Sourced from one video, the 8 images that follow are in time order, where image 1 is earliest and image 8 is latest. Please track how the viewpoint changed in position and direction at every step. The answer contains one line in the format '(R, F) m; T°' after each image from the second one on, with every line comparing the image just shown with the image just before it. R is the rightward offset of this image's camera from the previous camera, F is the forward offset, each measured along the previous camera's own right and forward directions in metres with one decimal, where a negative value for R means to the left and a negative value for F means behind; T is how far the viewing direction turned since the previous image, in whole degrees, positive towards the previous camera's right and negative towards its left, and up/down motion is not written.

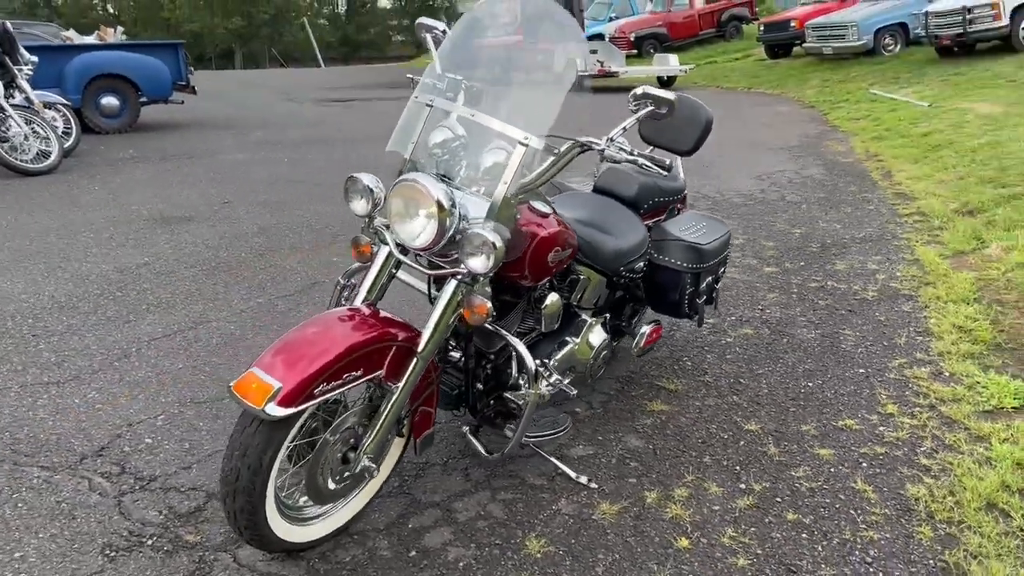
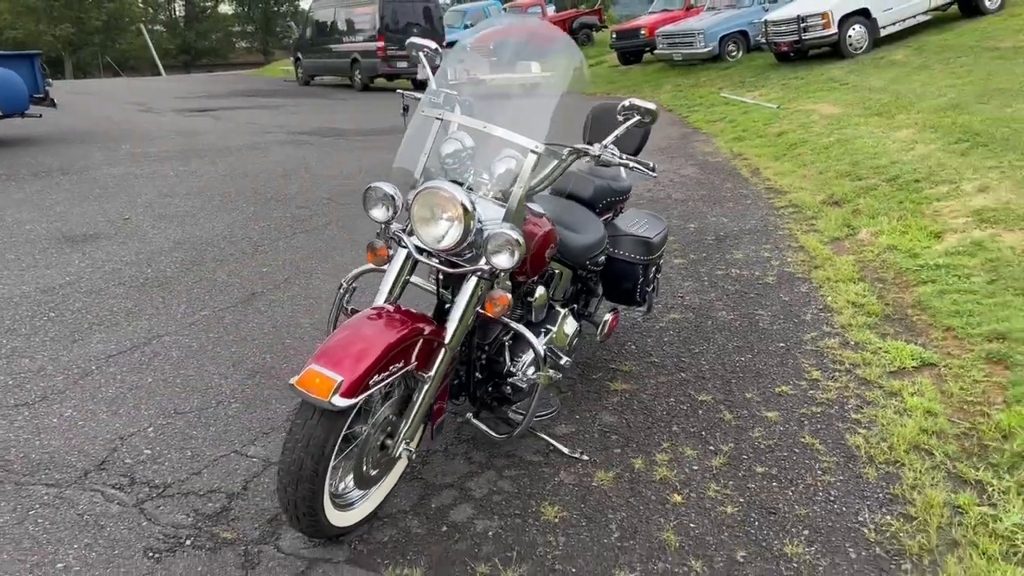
(-0.5, -0.2) m; +9°
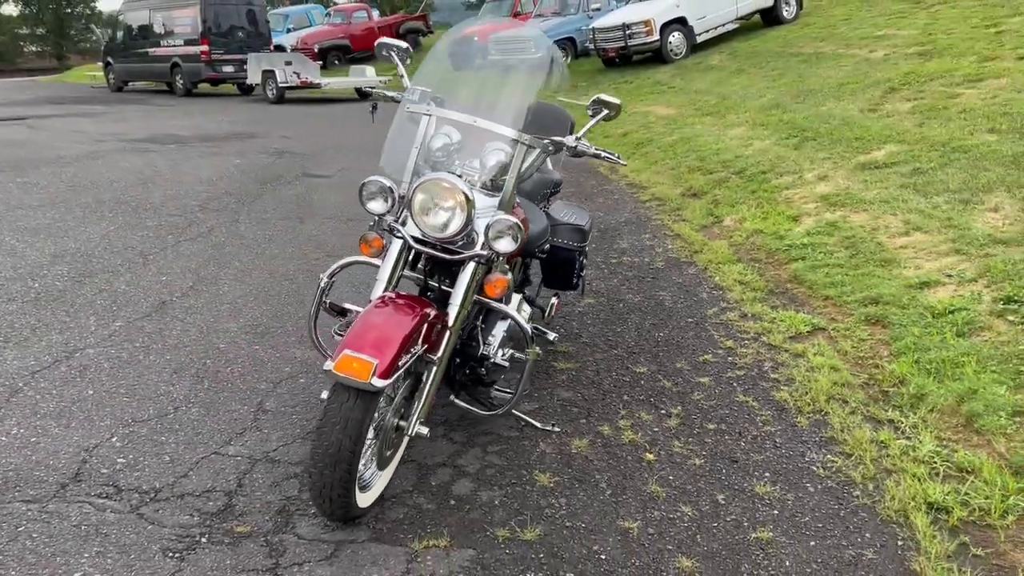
(-0.6, -0.1) m; +11°
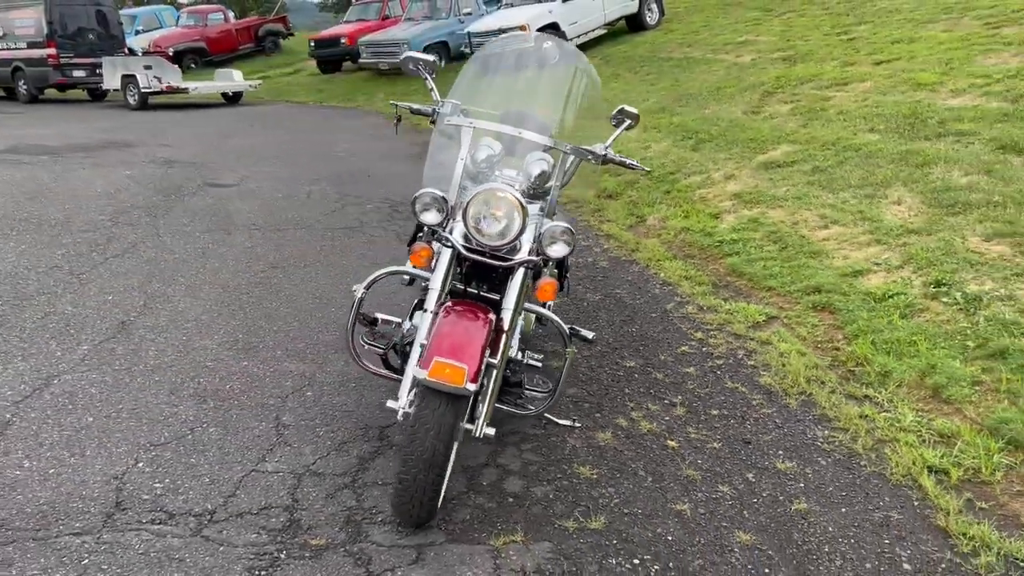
(-0.6, -0.1) m; +9°
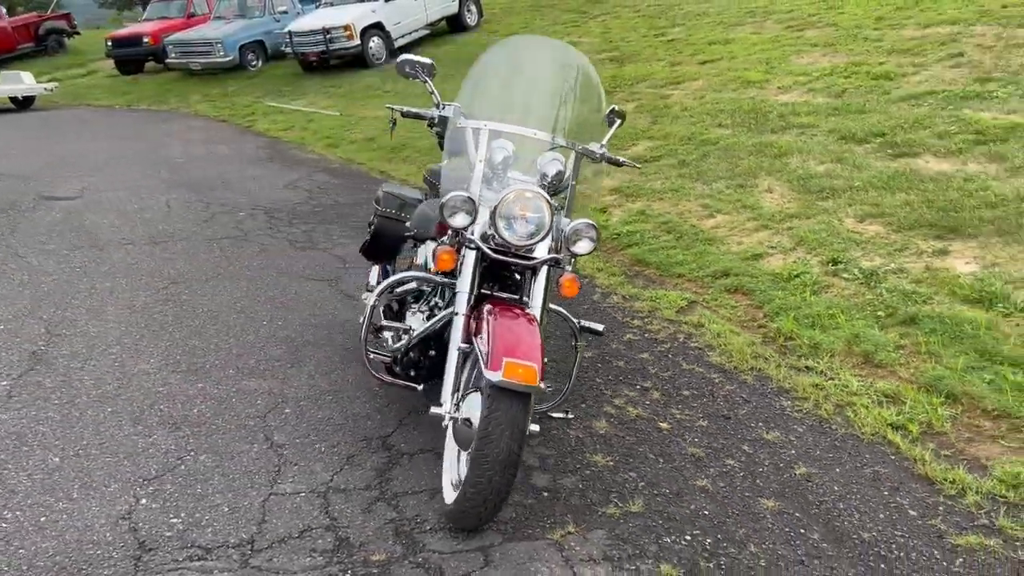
(-0.7, 0.0) m; +13°
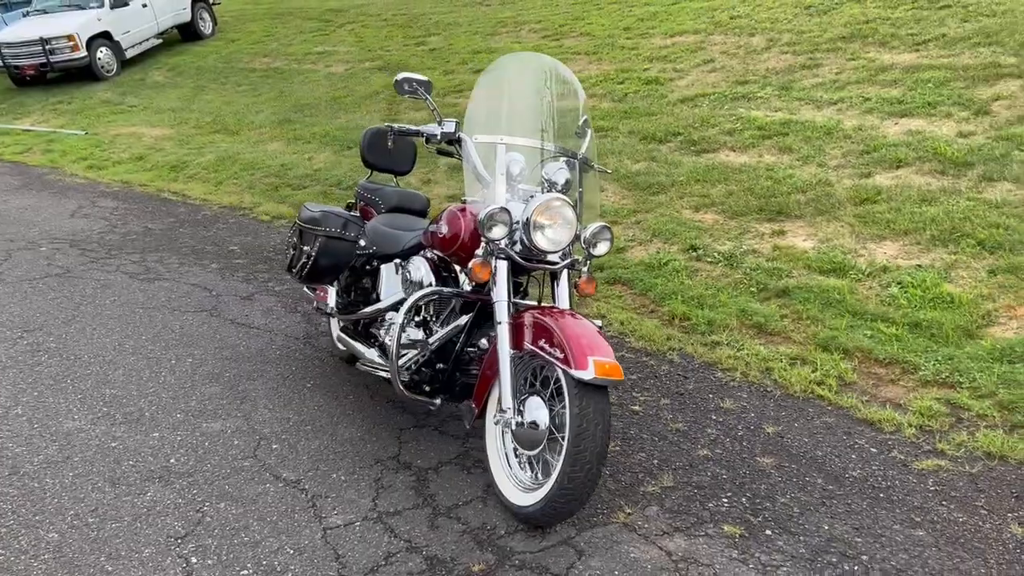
(-1.1, 0.0) m; +18°
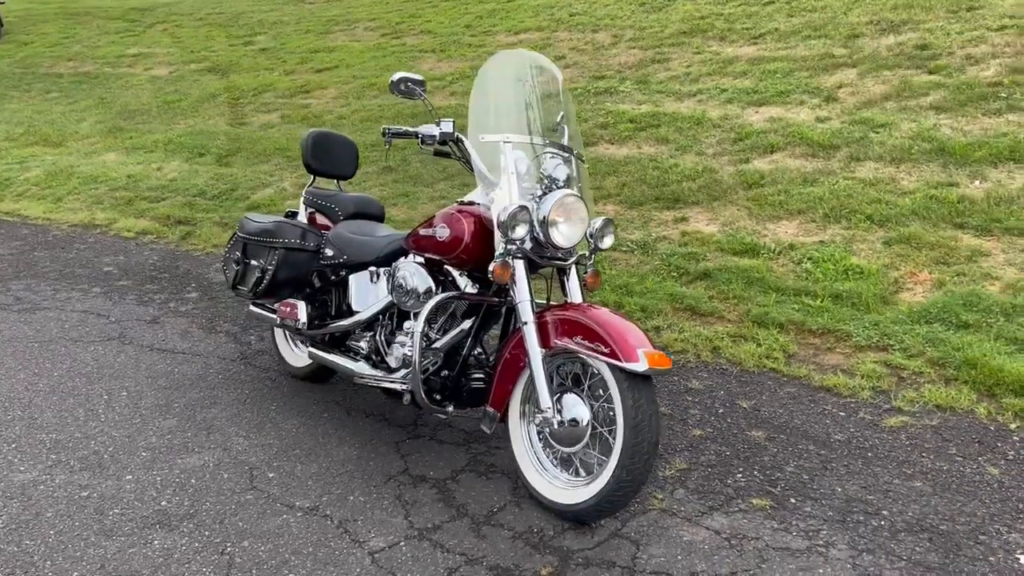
(-0.7, +0.1) m; +12°
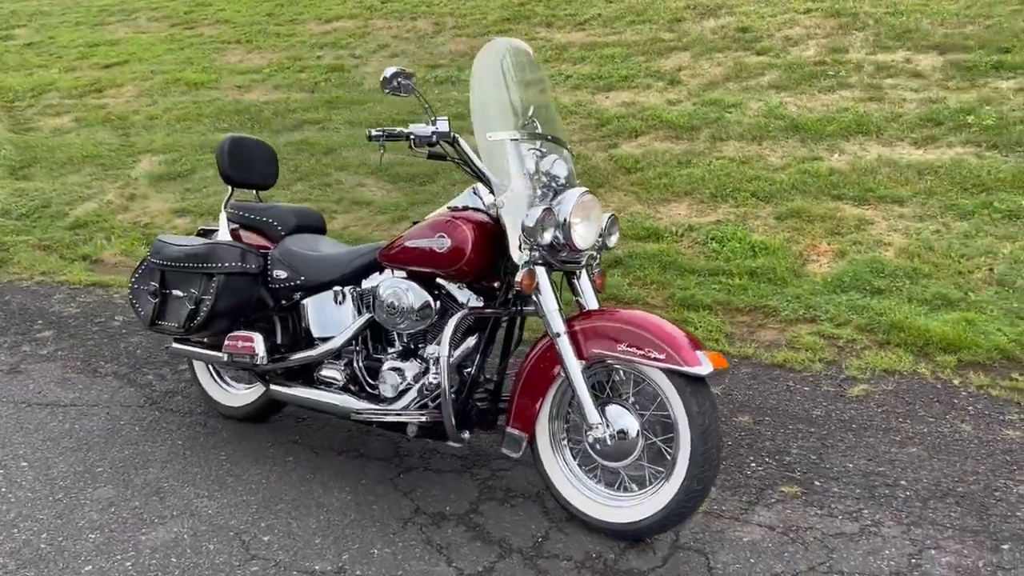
(-0.8, +0.3) m; +14°
